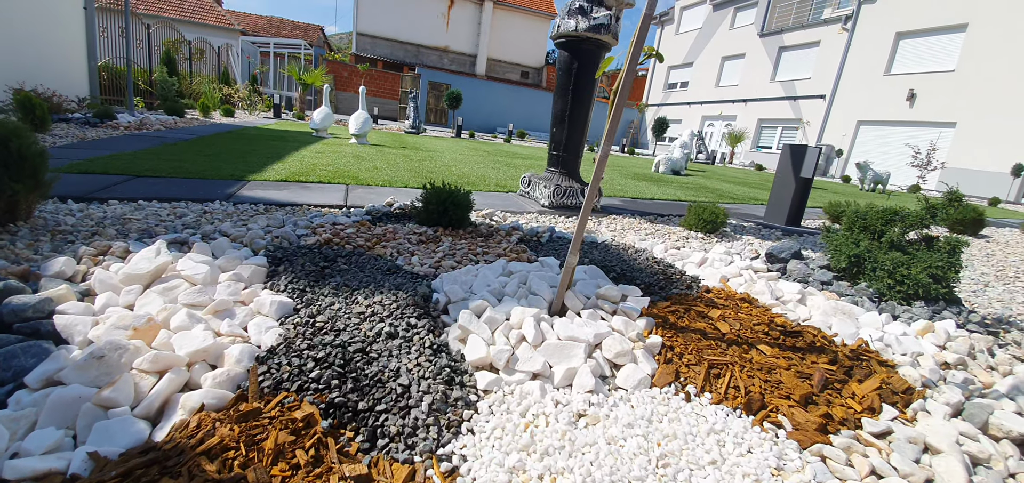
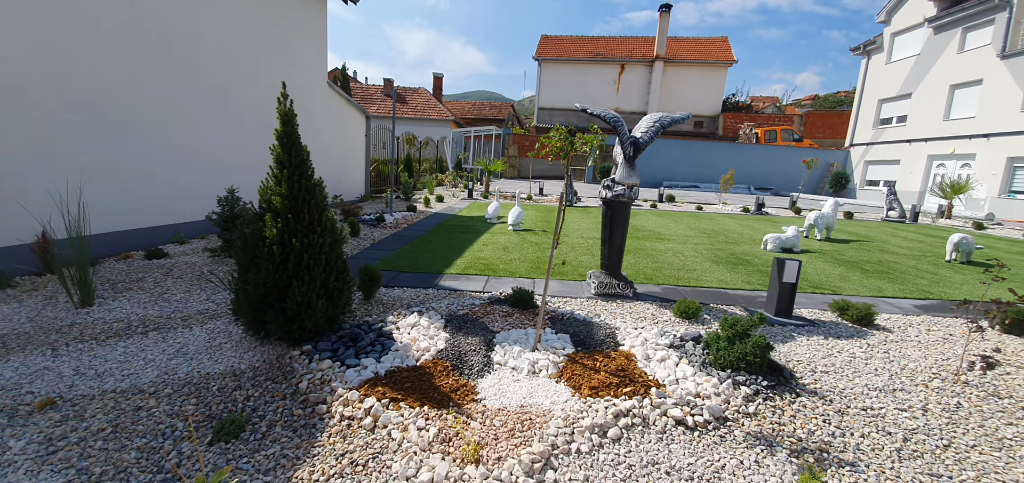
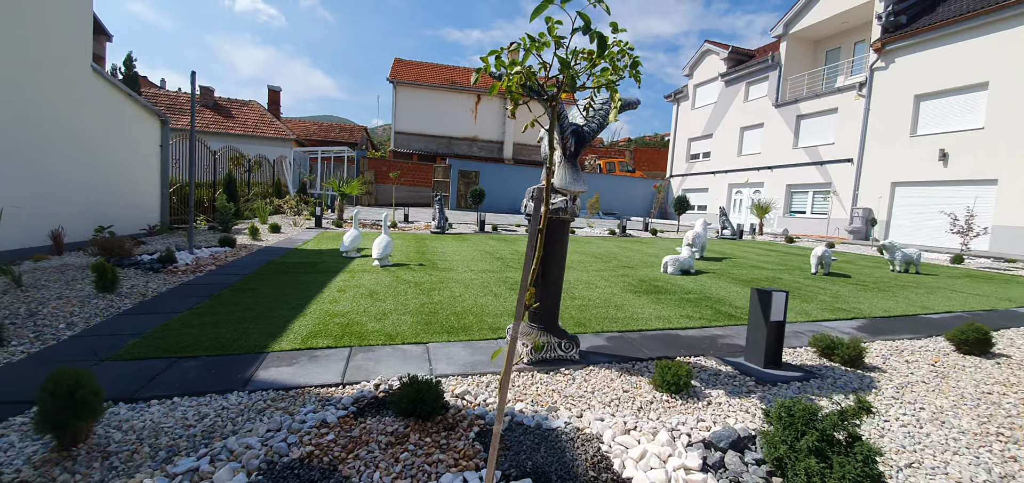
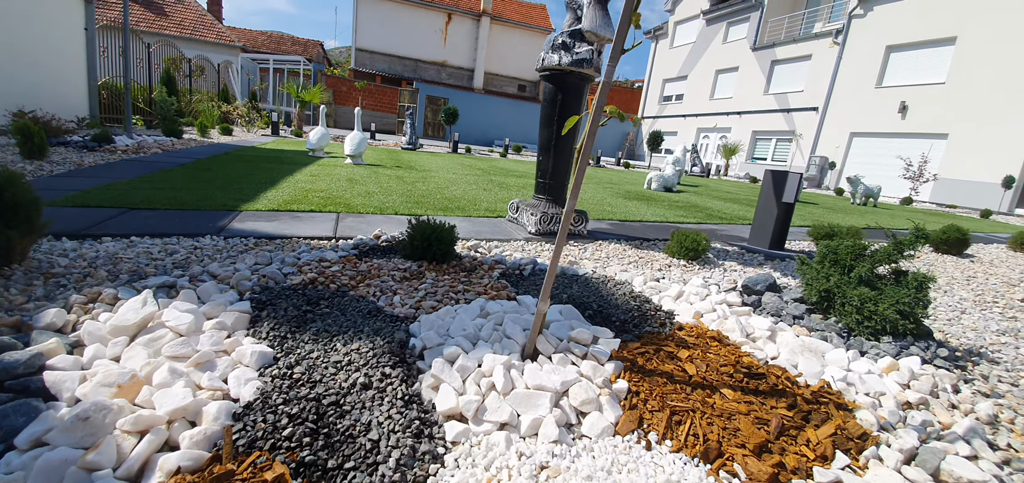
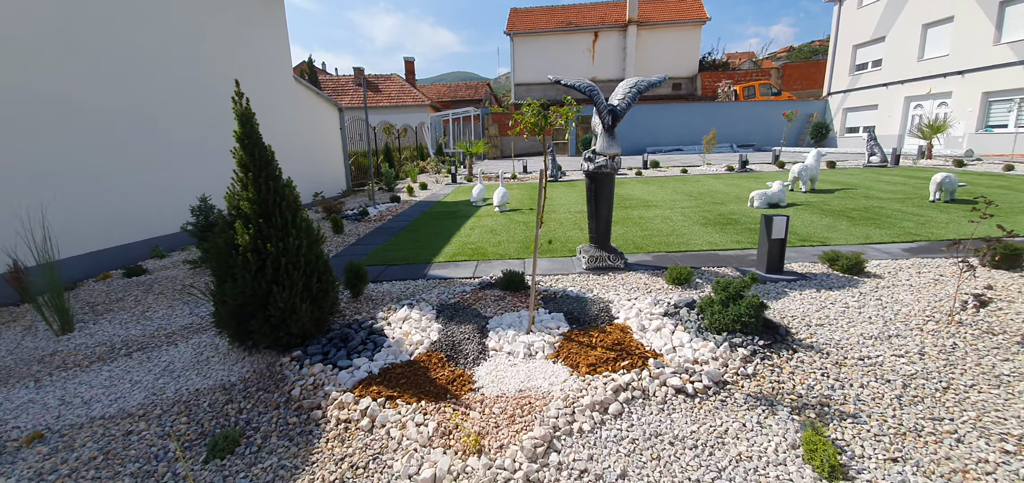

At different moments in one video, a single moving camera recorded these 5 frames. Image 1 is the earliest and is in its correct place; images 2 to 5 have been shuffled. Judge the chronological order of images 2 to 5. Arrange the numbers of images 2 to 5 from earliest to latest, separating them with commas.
4, 3, 5, 2
